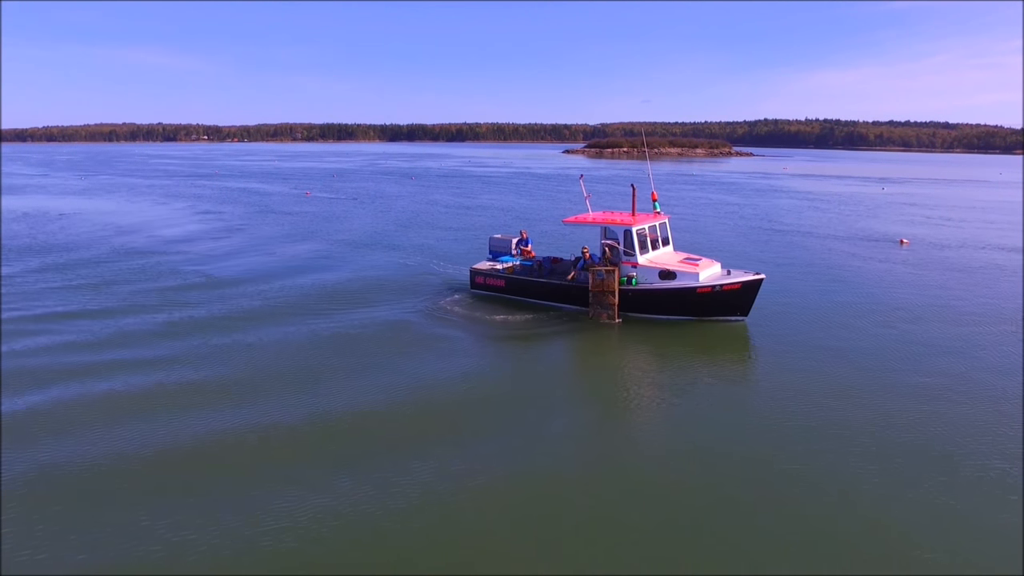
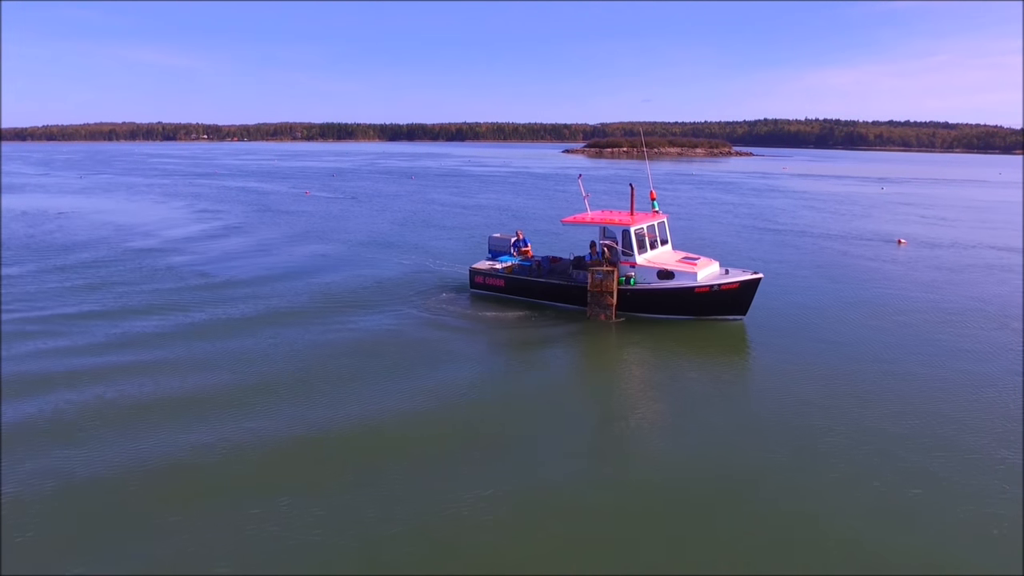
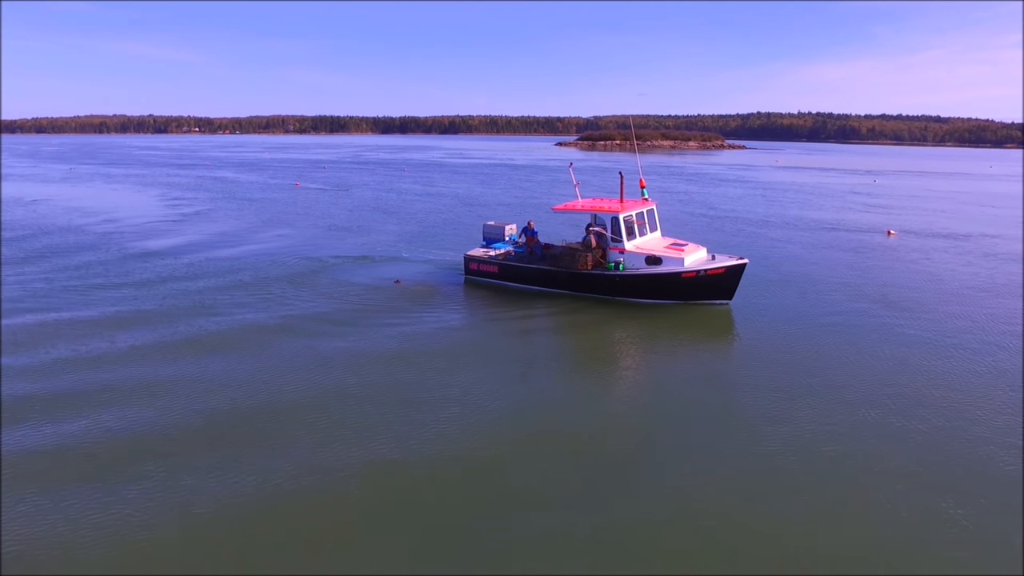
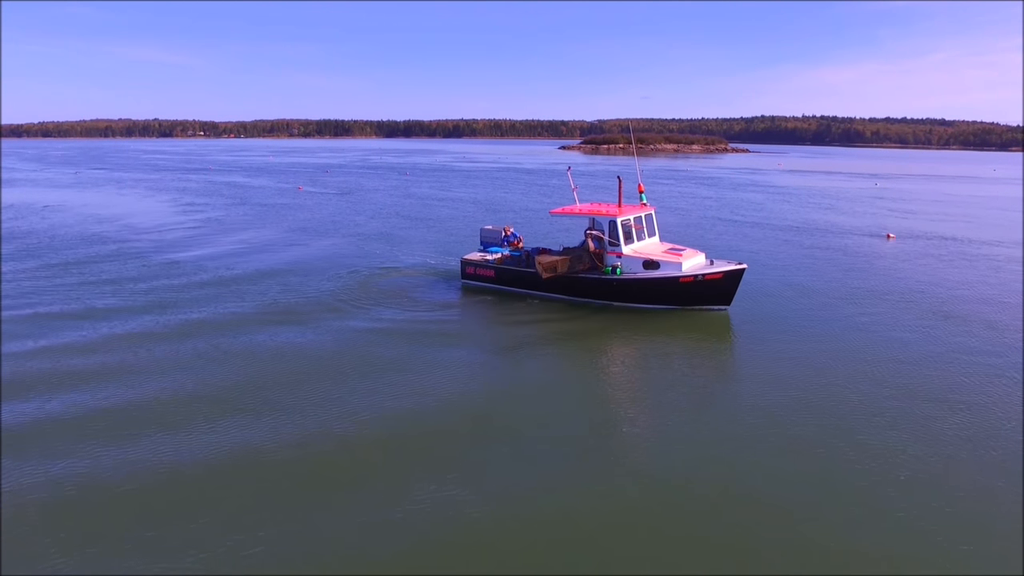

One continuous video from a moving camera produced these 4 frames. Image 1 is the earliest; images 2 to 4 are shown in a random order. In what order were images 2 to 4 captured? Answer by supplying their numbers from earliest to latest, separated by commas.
2, 4, 3
